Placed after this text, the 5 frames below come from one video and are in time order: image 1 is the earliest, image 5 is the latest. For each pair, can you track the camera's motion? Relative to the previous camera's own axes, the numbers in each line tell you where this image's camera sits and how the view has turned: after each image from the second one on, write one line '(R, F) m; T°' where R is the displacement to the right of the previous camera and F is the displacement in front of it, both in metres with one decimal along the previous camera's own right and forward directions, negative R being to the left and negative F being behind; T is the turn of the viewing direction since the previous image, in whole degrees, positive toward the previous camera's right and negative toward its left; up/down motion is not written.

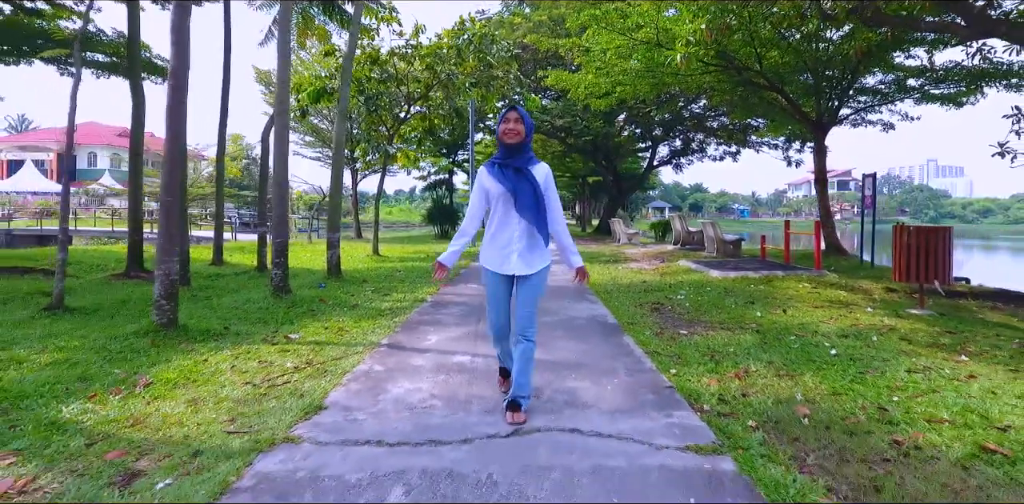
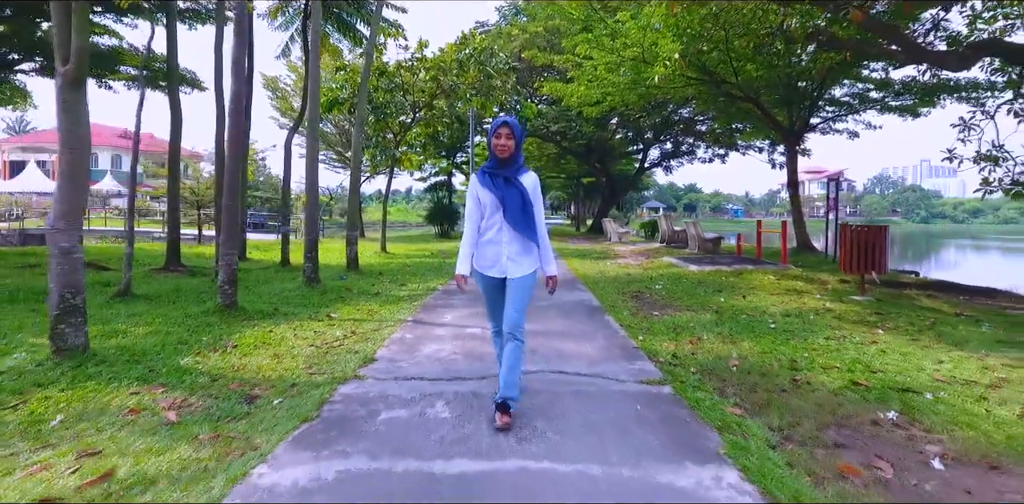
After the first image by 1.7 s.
(-0.1, -1.3) m; 0°
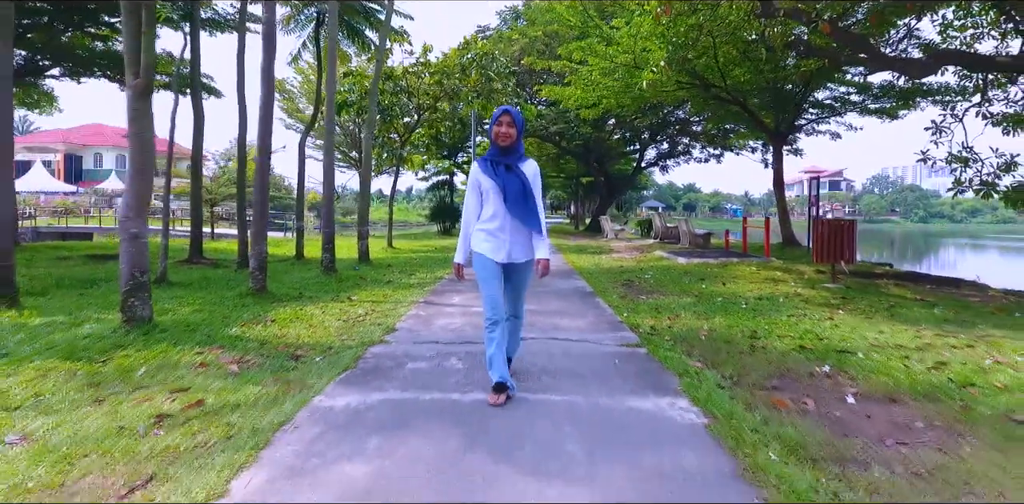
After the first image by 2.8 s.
(0.0, -0.9) m; 0°
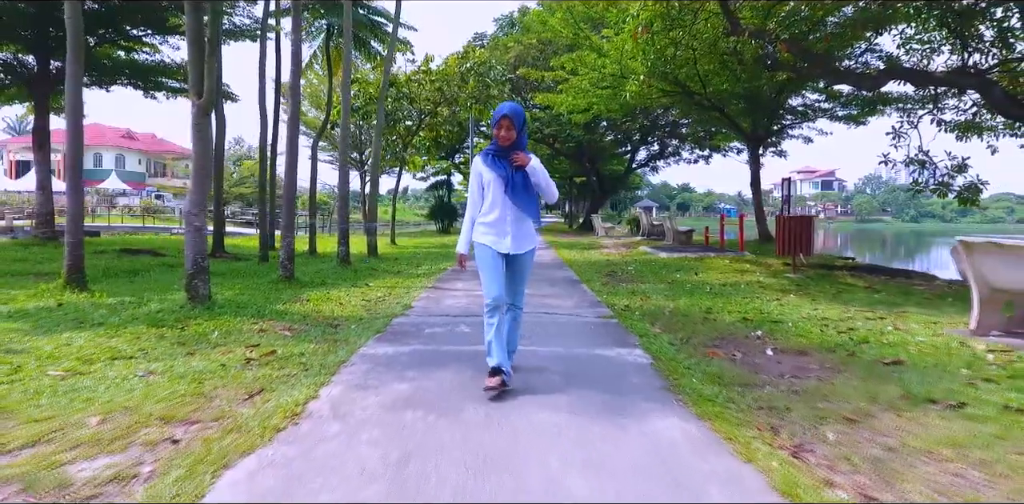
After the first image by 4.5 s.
(0.0, -1.2) m; 0°
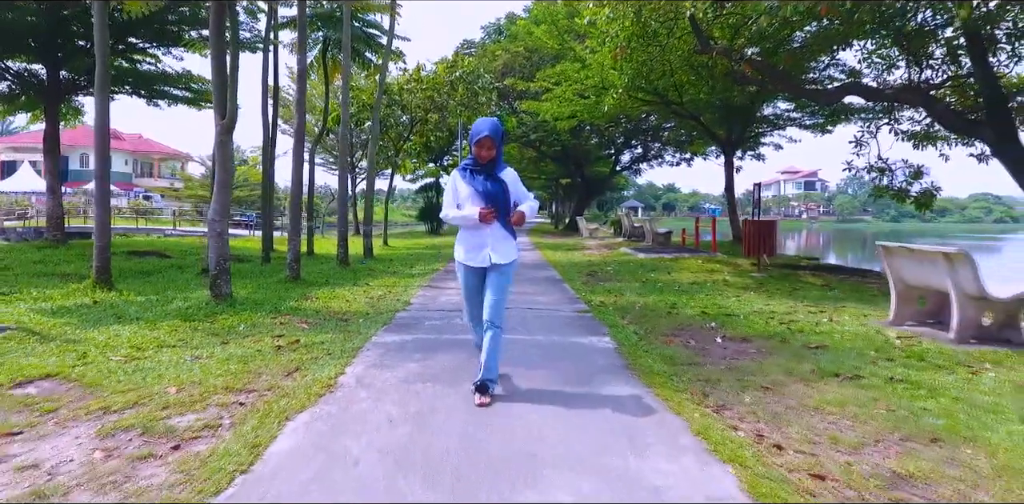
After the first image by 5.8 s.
(0.0, -0.9) m; +1°
